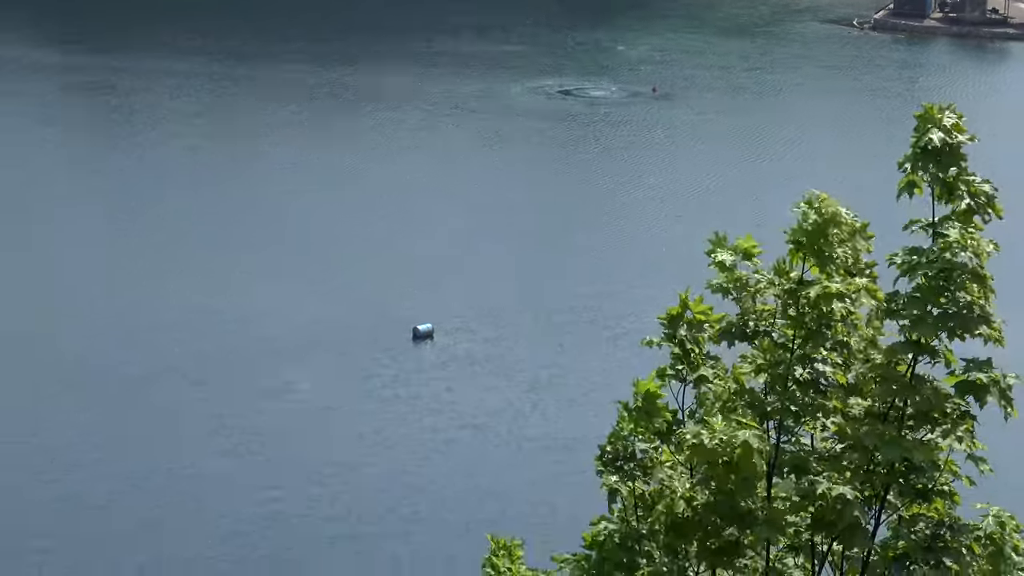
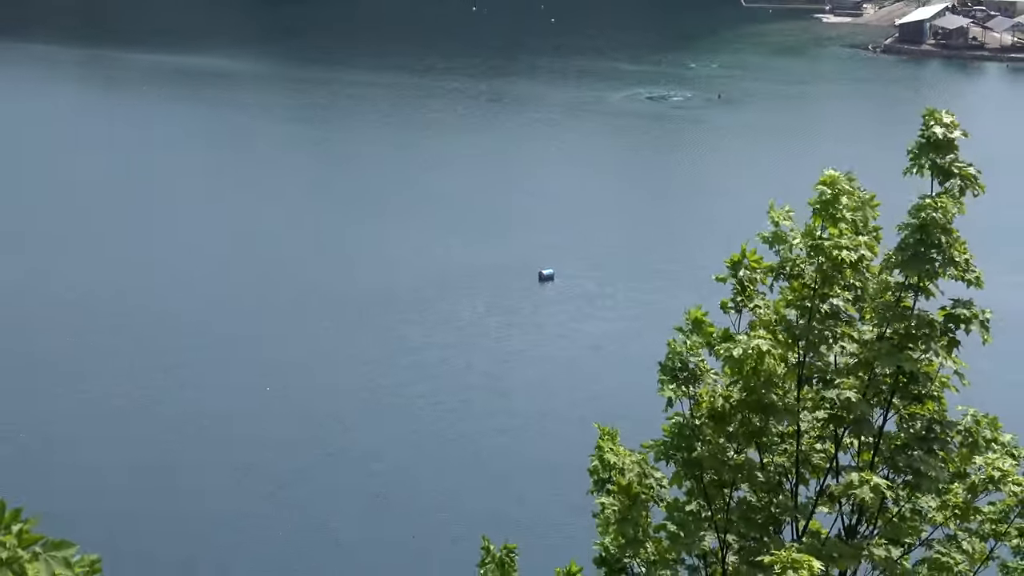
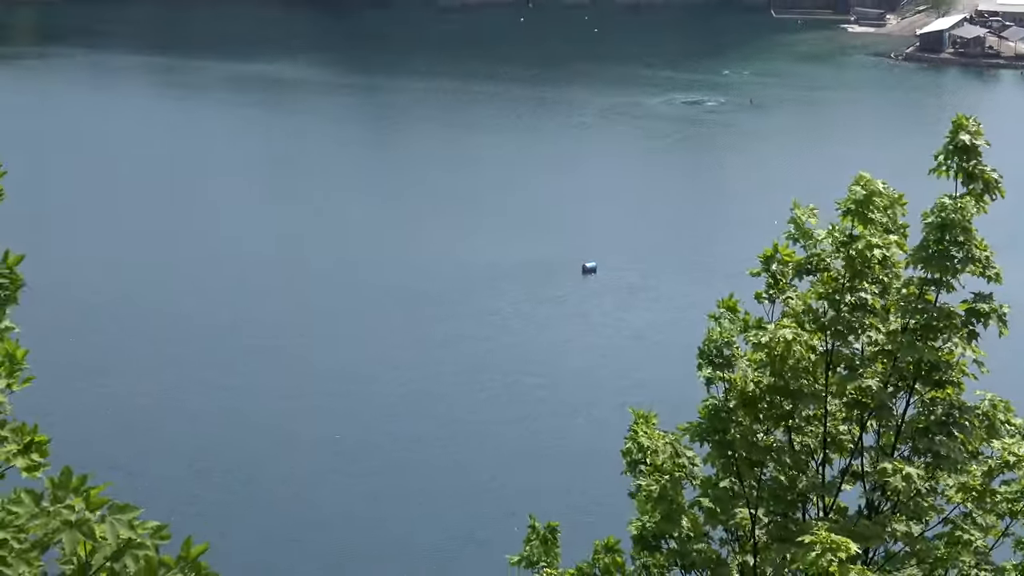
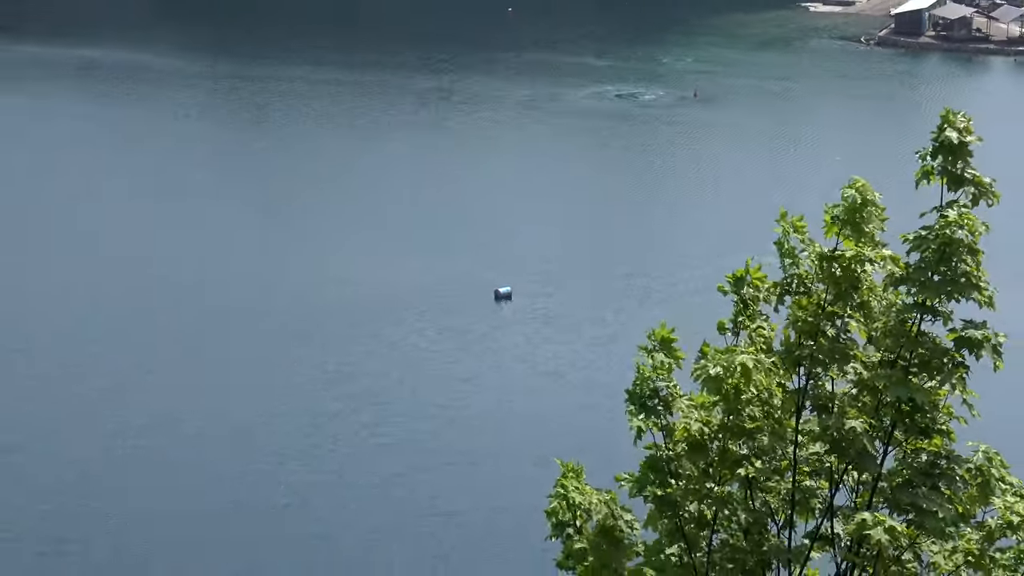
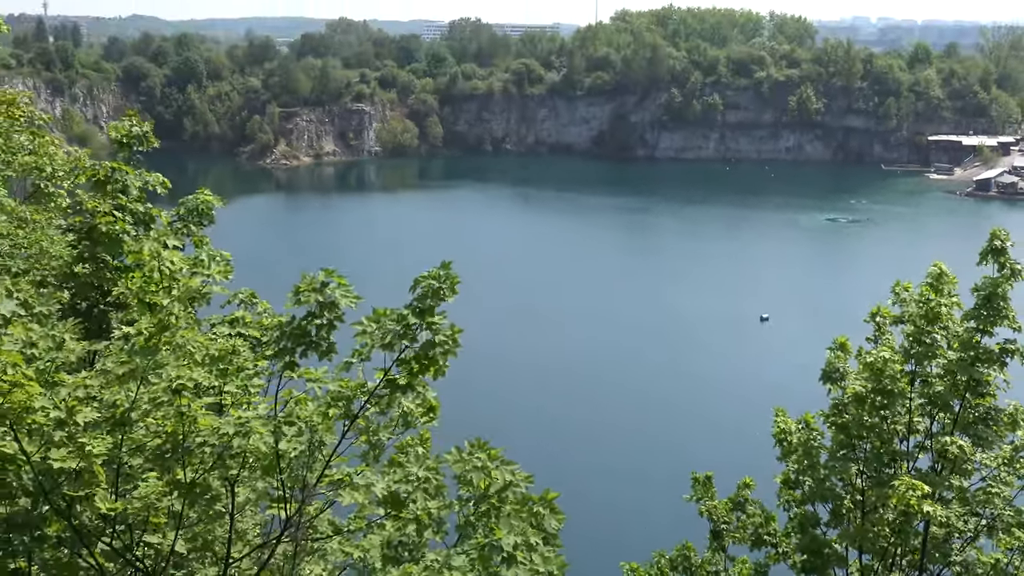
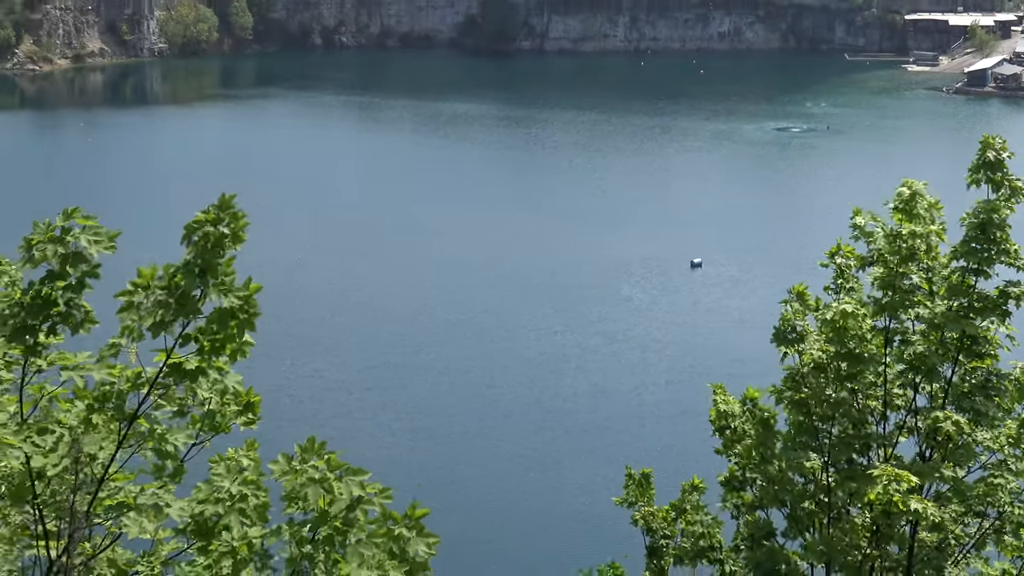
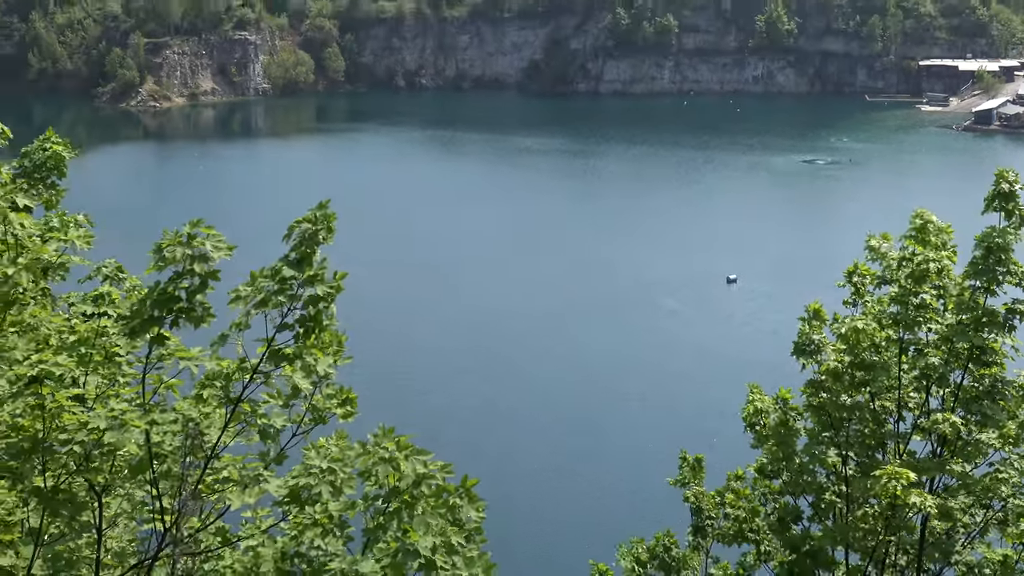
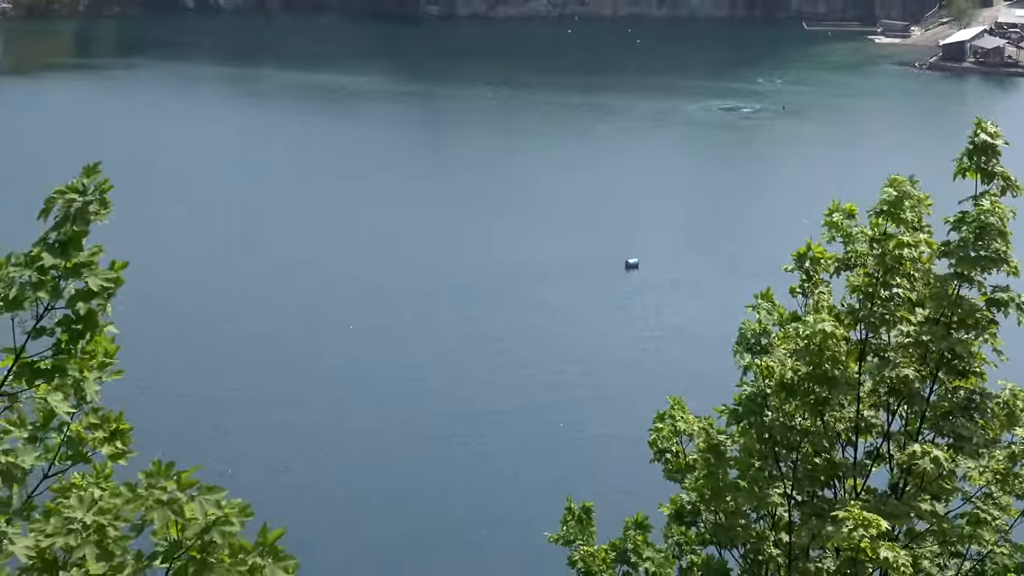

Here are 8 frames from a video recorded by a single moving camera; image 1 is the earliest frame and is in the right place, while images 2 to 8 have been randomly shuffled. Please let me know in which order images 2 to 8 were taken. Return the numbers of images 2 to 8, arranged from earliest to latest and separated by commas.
4, 2, 3, 8, 6, 7, 5
